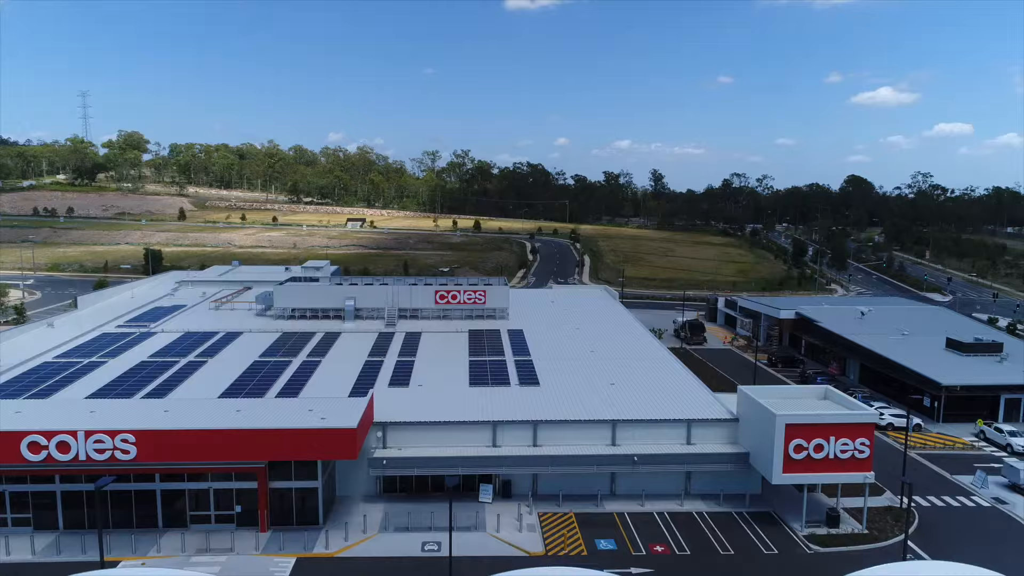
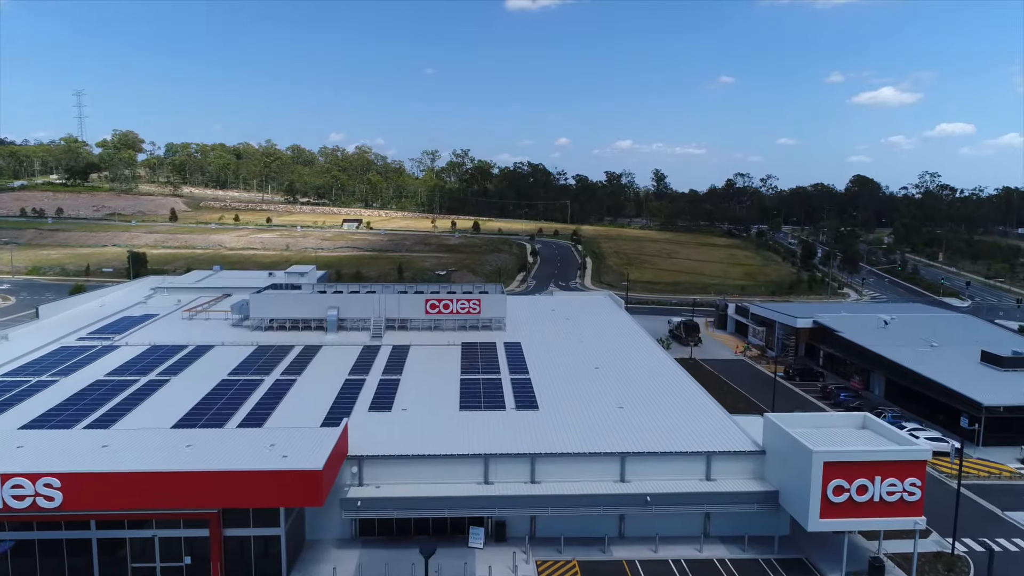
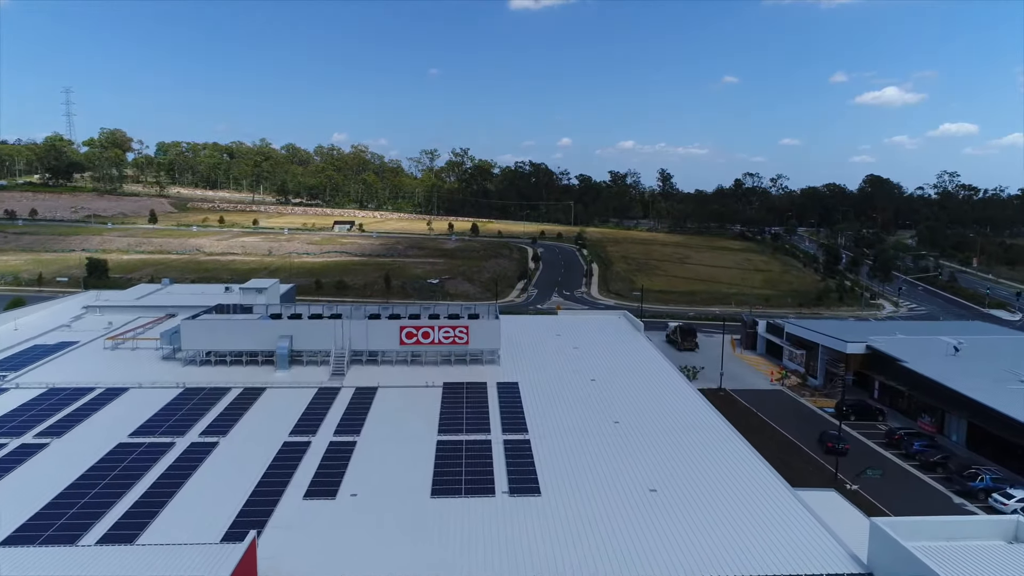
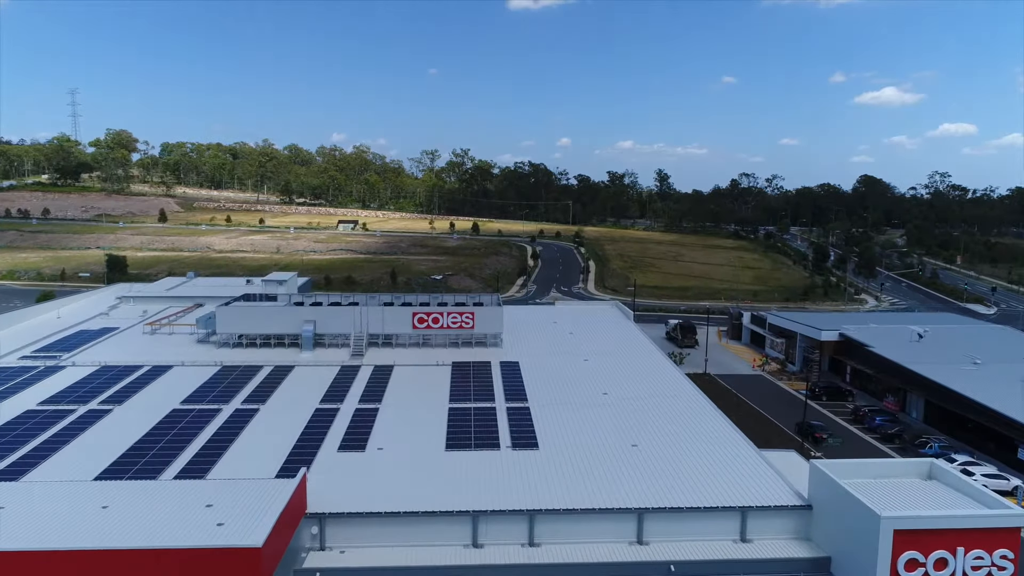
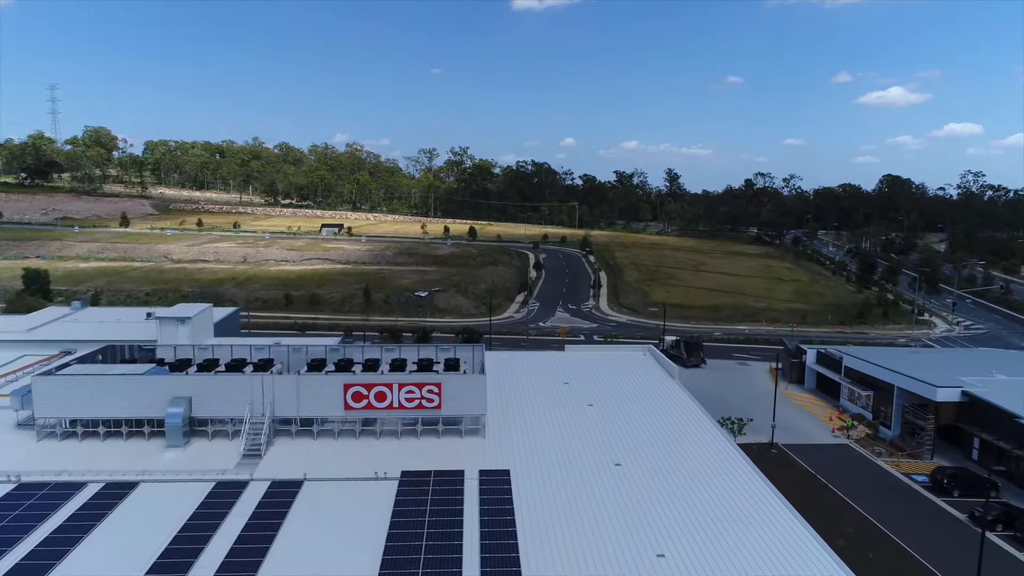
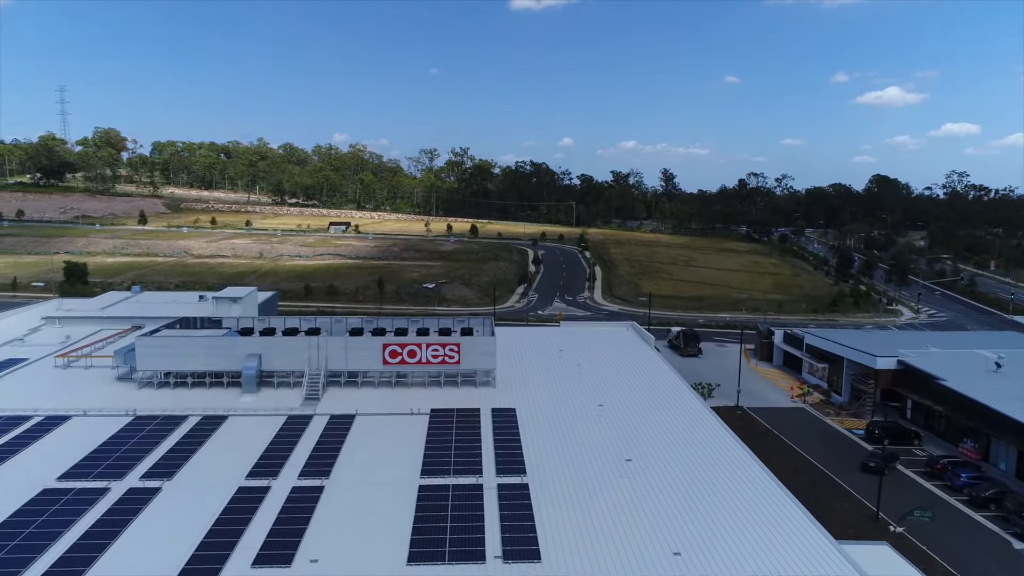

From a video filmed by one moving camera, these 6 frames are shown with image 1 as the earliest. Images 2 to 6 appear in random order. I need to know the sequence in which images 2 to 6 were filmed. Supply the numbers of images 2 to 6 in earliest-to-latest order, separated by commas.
2, 4, 3, 6, 5
